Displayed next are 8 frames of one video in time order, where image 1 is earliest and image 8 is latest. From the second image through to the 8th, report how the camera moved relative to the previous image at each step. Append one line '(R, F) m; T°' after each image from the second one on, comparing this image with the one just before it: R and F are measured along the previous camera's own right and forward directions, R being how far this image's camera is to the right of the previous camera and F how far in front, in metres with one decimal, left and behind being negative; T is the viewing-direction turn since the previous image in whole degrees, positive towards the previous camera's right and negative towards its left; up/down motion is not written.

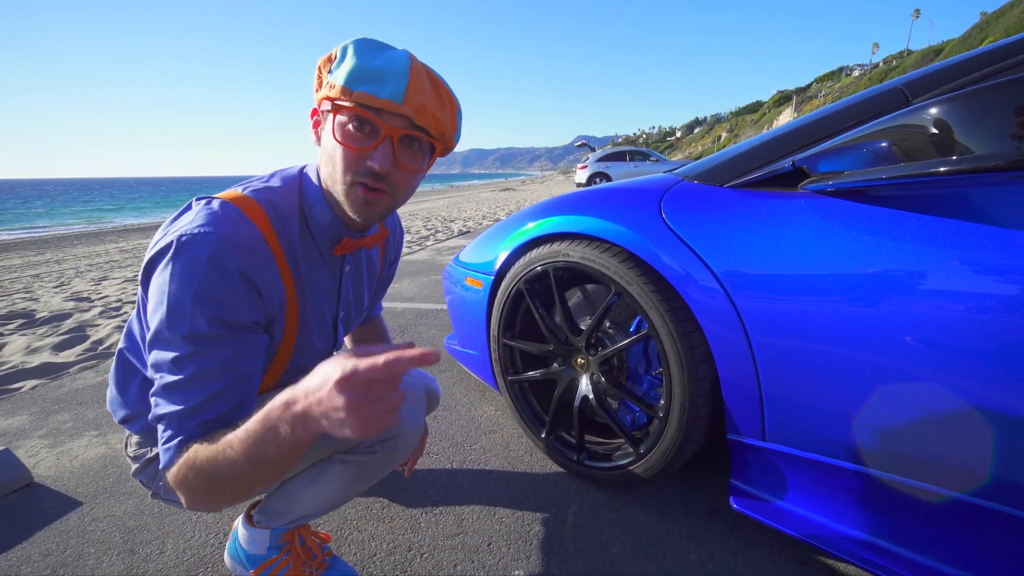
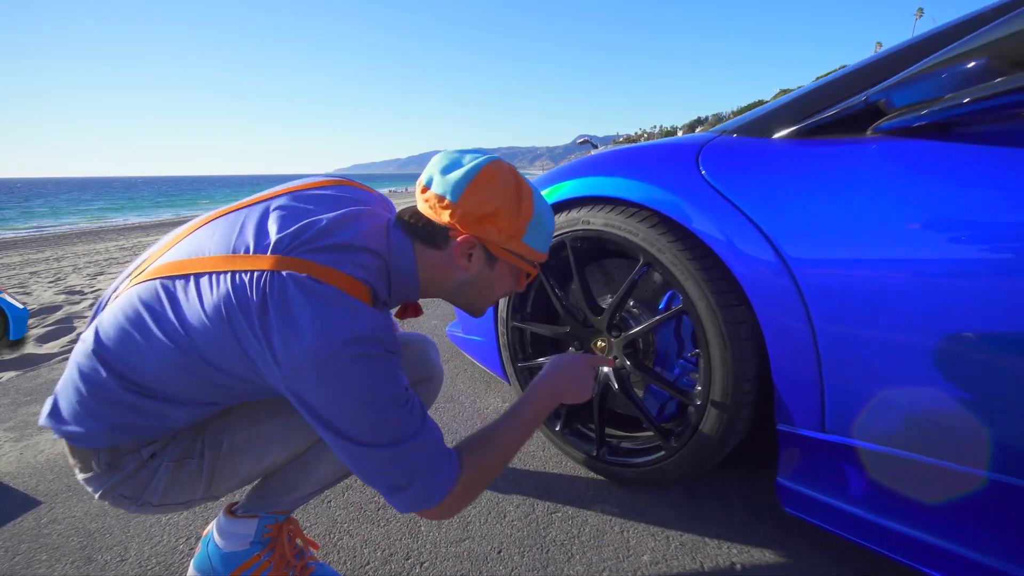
(0.0, +0.2) m; 0°
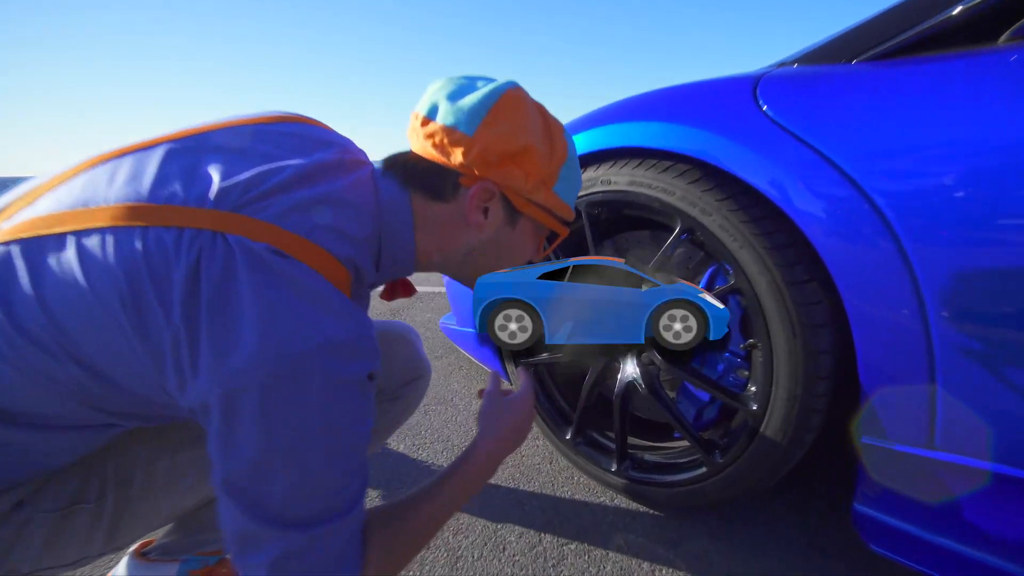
(0.0, +0.4) m; 0°
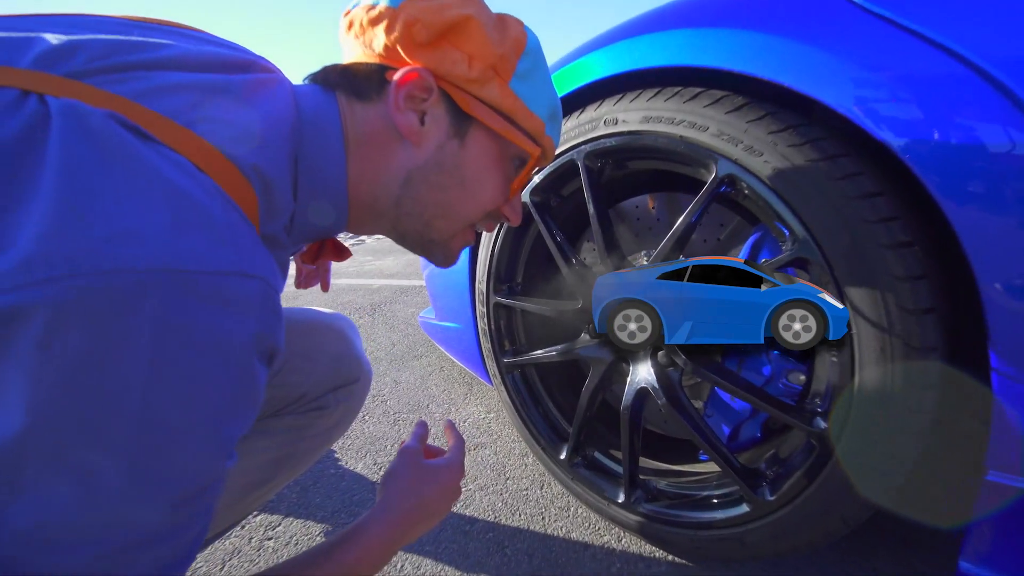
(0.0, +0.4) m; 0°
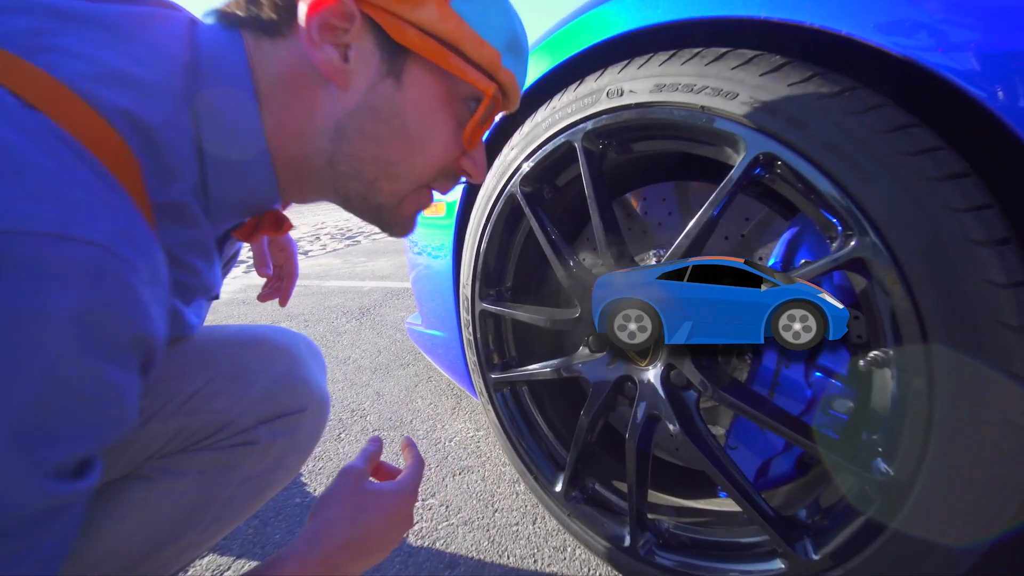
(0.0, +0.2) m; 0°
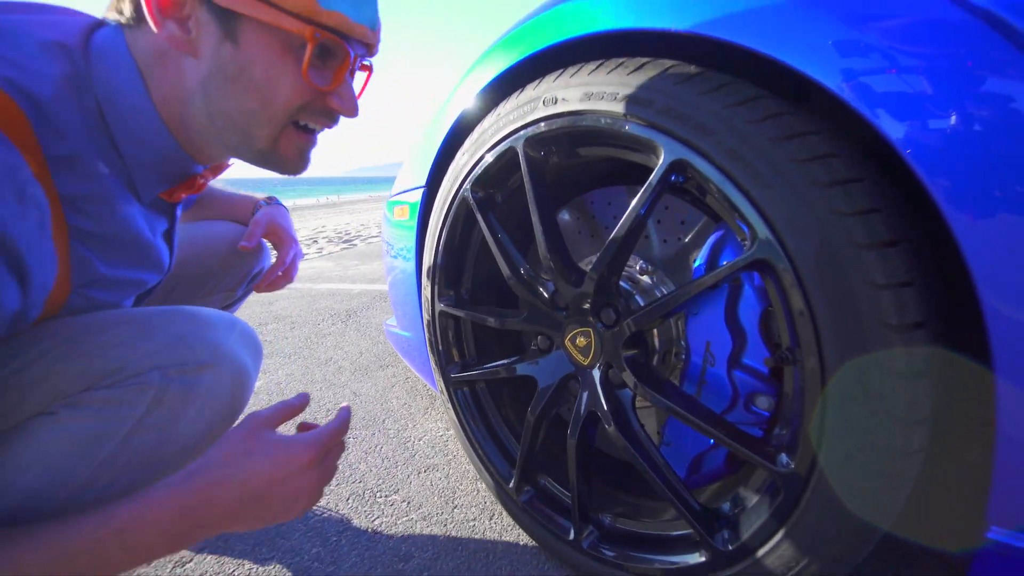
(+0.1, 0.0) m; 0°
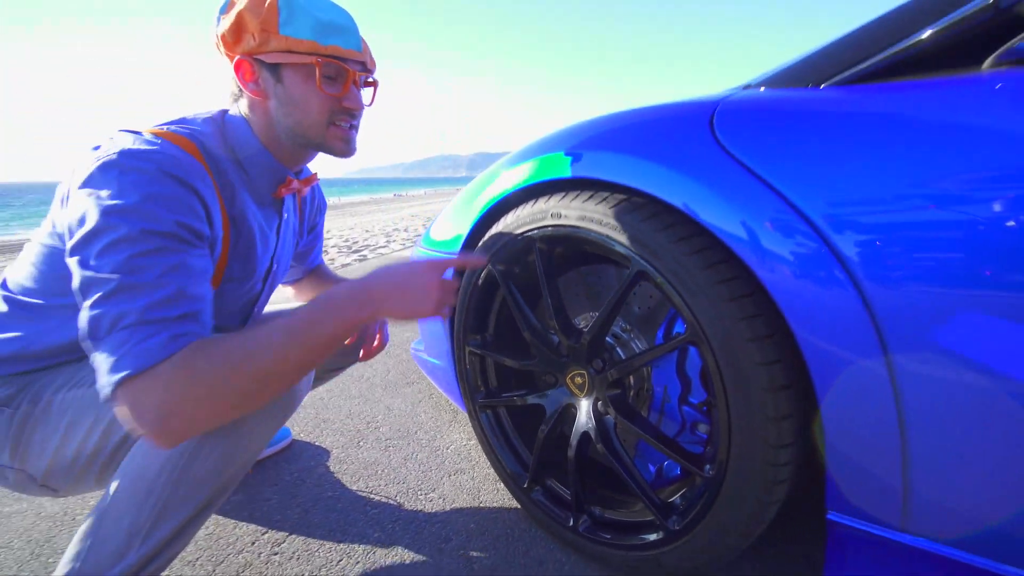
(0.0, -0.4) m; 0°
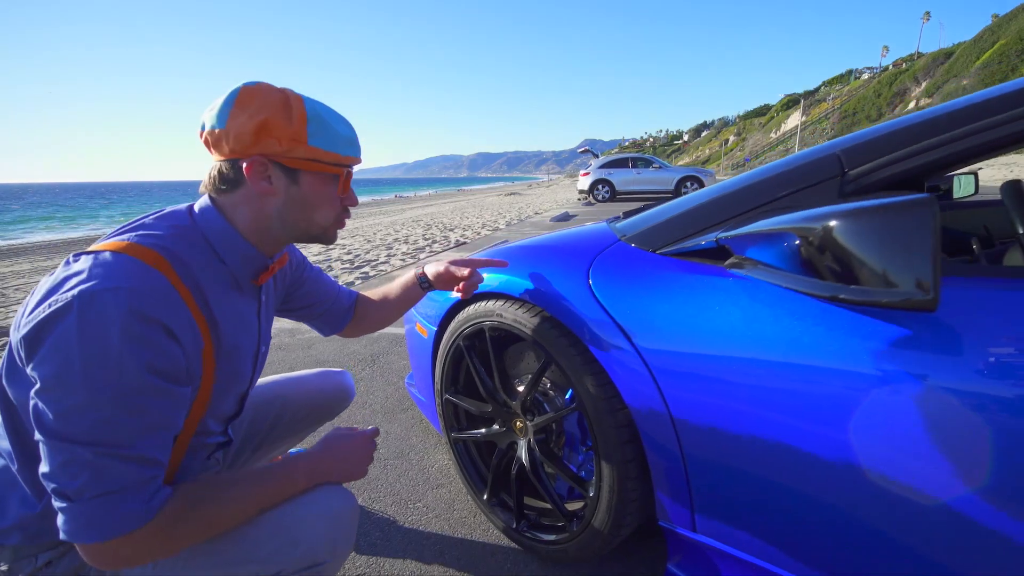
(+0.2, -0.6) m; 0°
